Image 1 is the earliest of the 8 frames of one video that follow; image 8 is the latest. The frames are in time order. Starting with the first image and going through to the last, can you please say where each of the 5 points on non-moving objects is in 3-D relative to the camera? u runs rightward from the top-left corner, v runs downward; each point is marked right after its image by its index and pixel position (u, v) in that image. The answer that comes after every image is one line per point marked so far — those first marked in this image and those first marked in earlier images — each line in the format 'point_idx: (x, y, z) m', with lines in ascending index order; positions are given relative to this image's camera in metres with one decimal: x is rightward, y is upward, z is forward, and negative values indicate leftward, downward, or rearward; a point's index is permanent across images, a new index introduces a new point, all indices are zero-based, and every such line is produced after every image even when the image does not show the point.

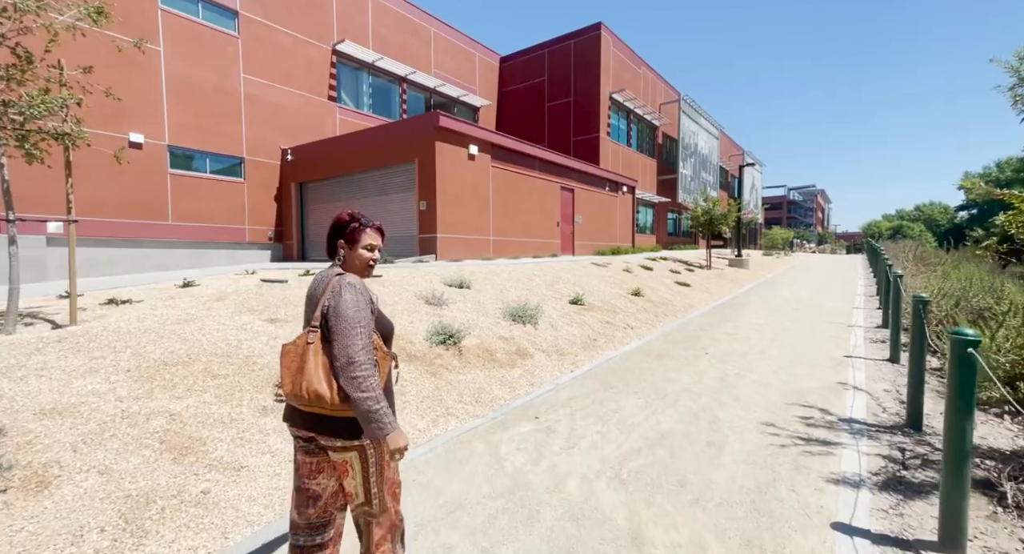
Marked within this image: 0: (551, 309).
0: (+0.7, -0.6, +9.4) m
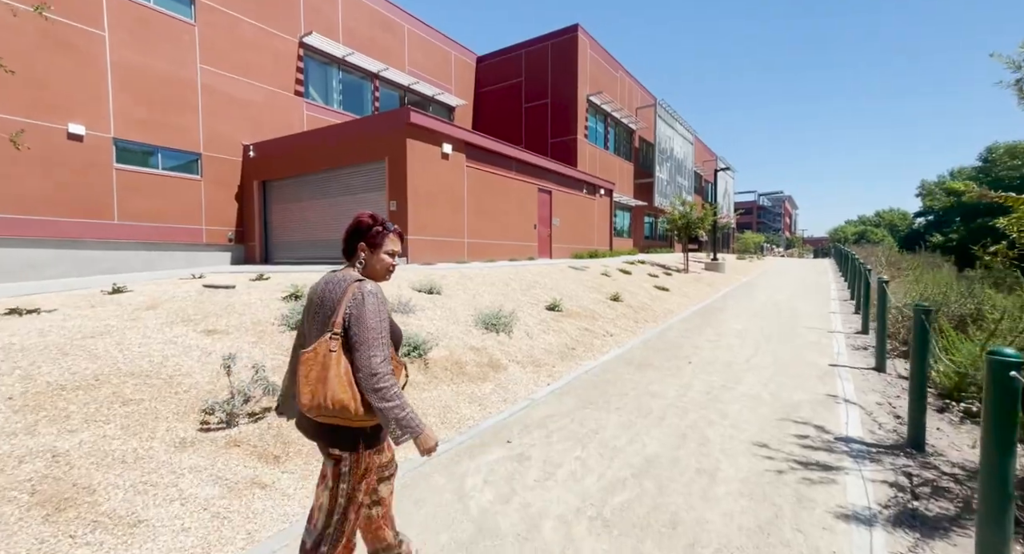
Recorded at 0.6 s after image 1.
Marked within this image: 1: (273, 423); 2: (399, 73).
0: (+0.3, -0.7, +8.9) m
1: (-1.8, -1.1, +3.6) m
2: (-4.6, +8.2, +19.6) m
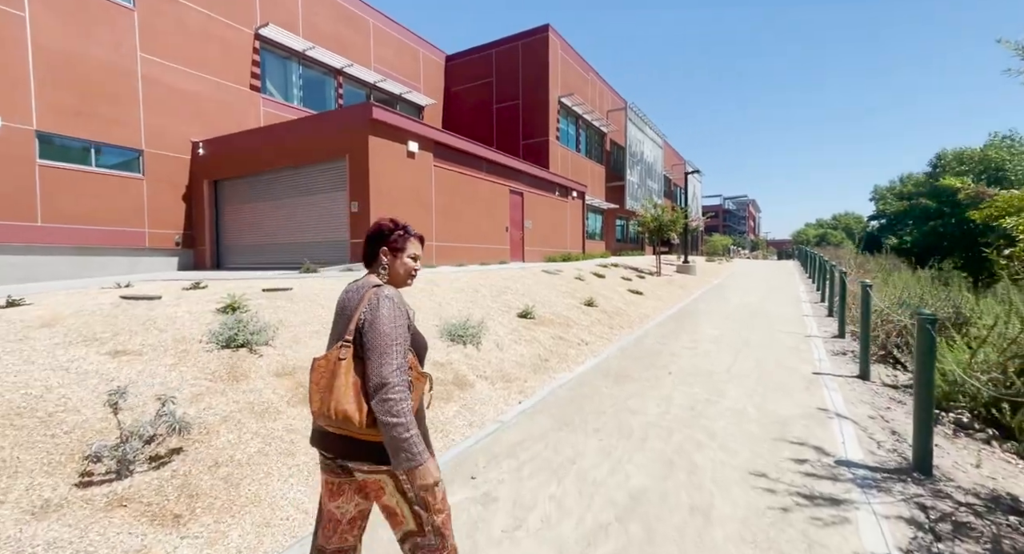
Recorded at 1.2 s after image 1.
0: (-0.3, -0.8, +8.3) m
1: (-2.0, -1.2, +3.0) m
2: (-5.7, +8.0, +18.8) m
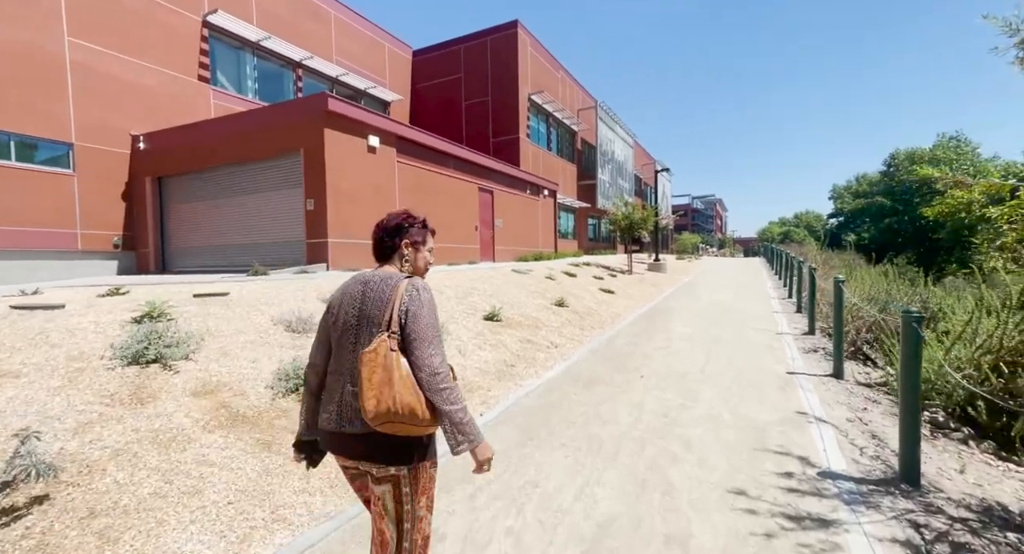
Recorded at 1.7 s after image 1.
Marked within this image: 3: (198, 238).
0: (-0.8, -0.8, +7.8) m
1: (-2.3, -1.2, +2.4) m
2: (-6.9, +7.9, +18.0) m
3: (-8.4, +1.0, +13.0) m
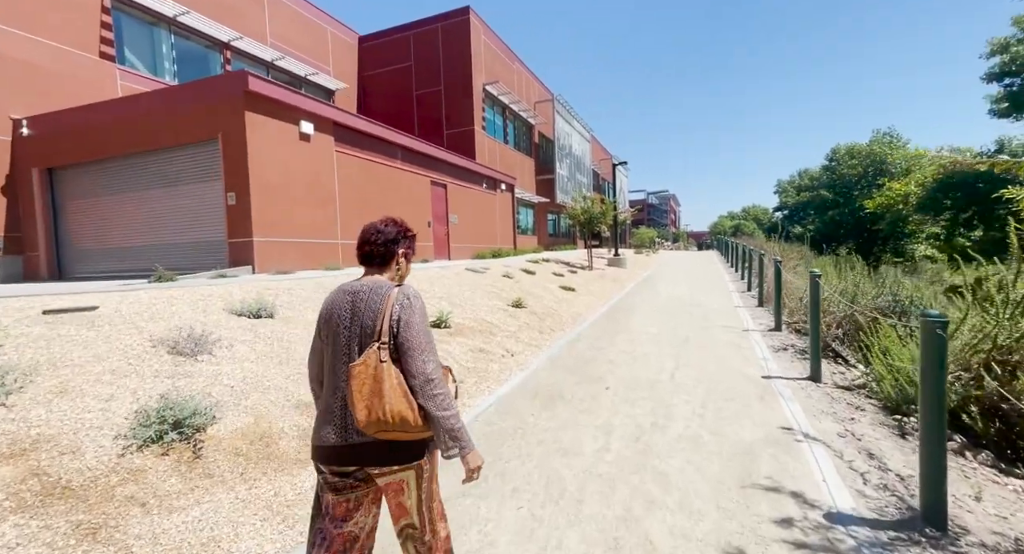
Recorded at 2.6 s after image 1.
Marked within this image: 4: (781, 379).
0: (-1.6, -0.9, +6.8) m
1: (-2.6, -1.3, +1.3) m
2: (-8.6, +7.8, +16.4) m
3: (-9.5, +0.9, +11.4) m
4: (+3.5, -1.3, +6.4) m
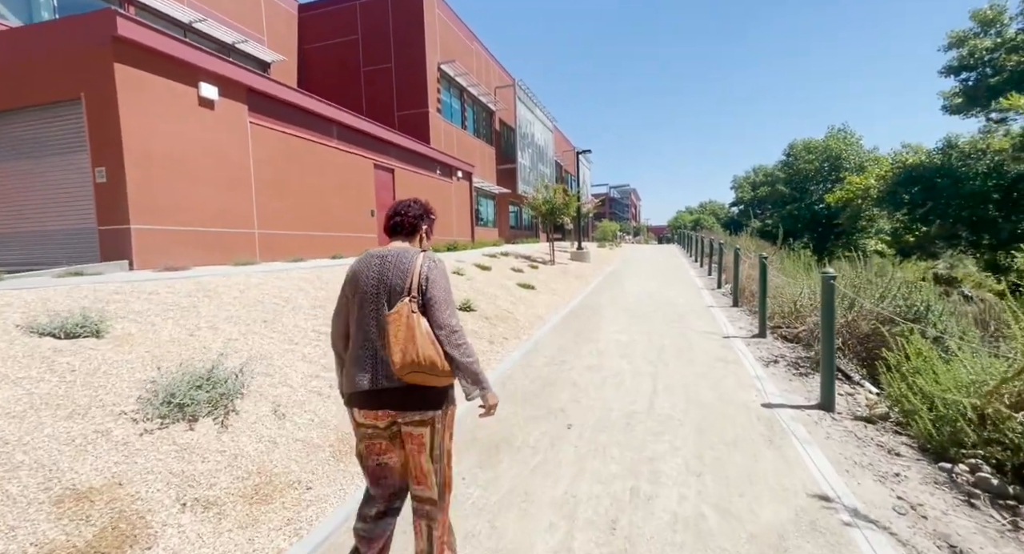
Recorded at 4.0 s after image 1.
0: (-2.3, -0.9, +5.1) m
1: (-2.9, -1.4, -0.5) m
2: (-10.0, +7.9, +14.0) m
3: (-10.5, +1.0, +9.0) m
4: (+2.9, -1.4, +5.1) m
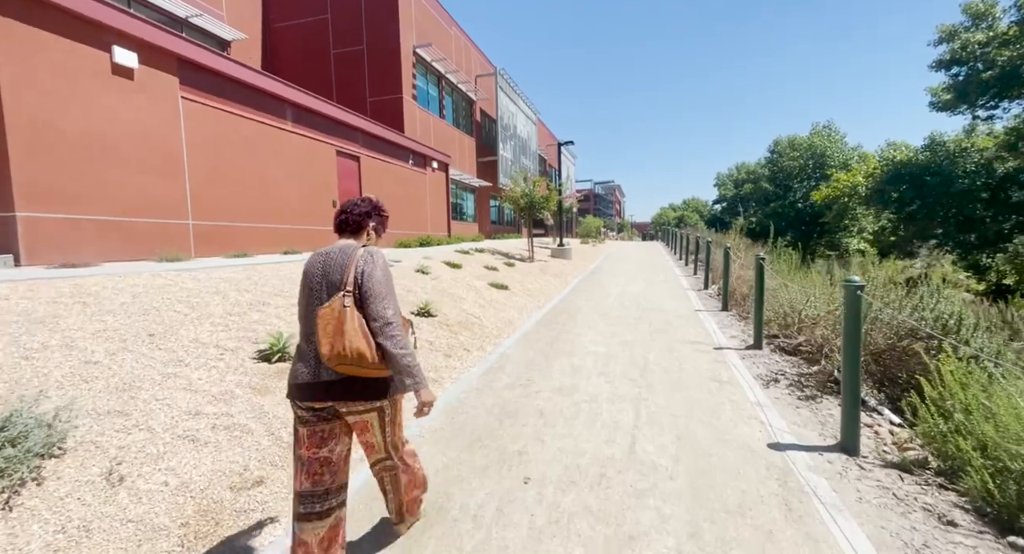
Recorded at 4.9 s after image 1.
0: (-2.7, -0.9, +3.9) m
1: (-3.1, -1.5, -1.7) m
2: (-10.6, +8.1, +12.4) m
3: (-11.1, +1.0, +7.5) m
4: (+2.4, -1.5, +4.1) m
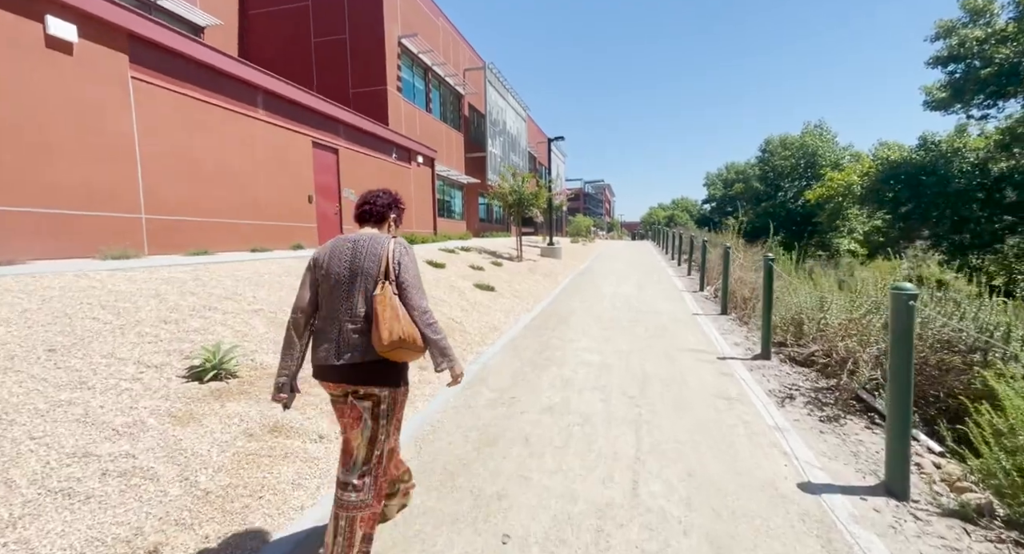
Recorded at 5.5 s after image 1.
0: (-2.9, -0.9, +3.1) m
1: (-3.2, -1.5, -2.6) m
2: (-10.9, +8.1, +11.4) m
3: (-11.3, +1.1, +6.5) m
4: (+2.2, -1.5, +3.3) m
